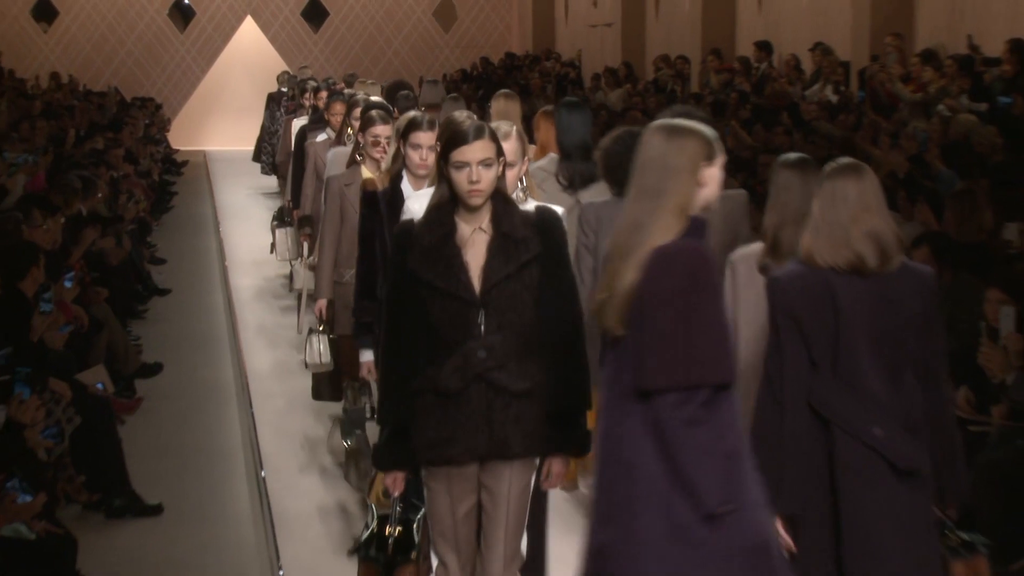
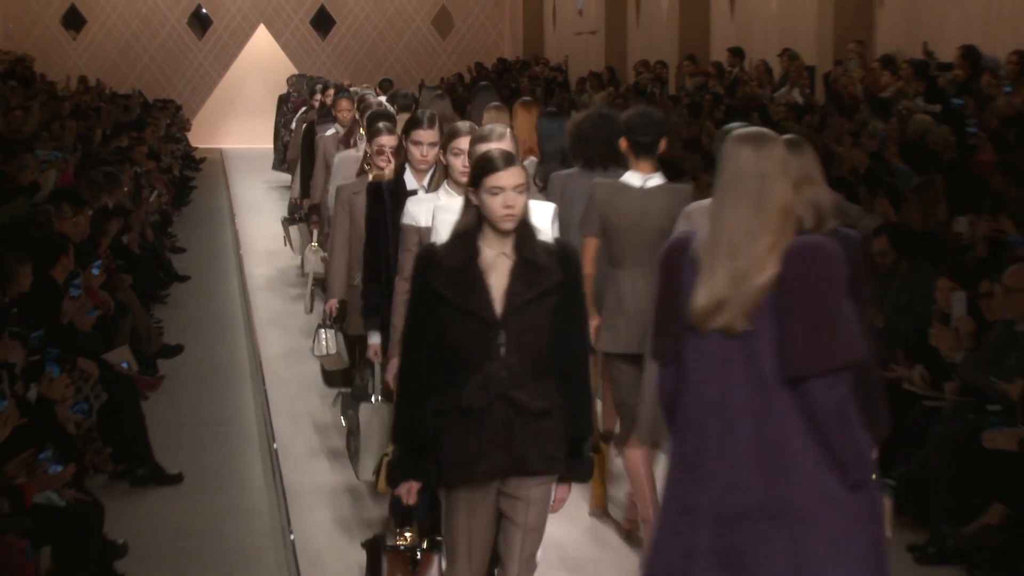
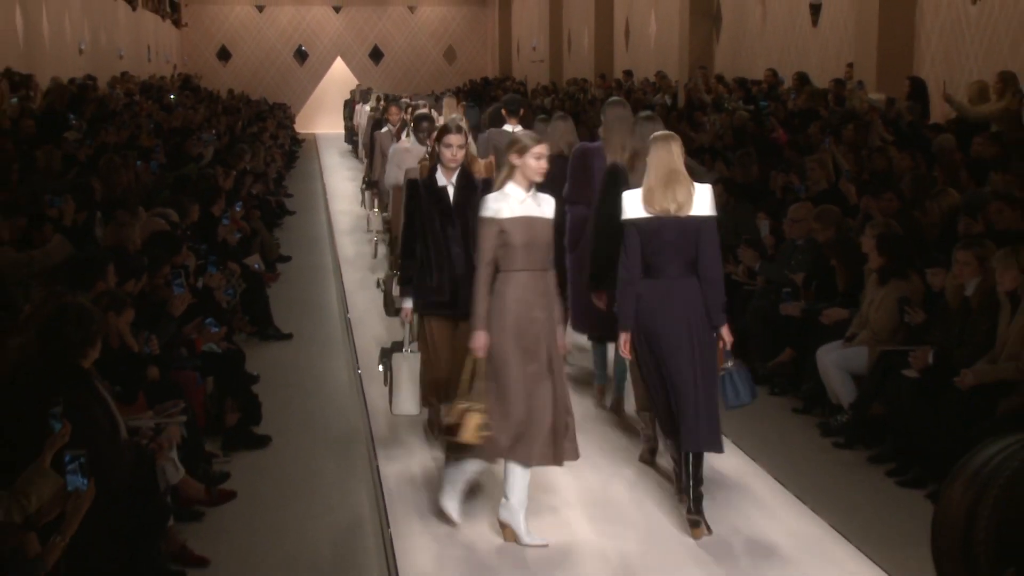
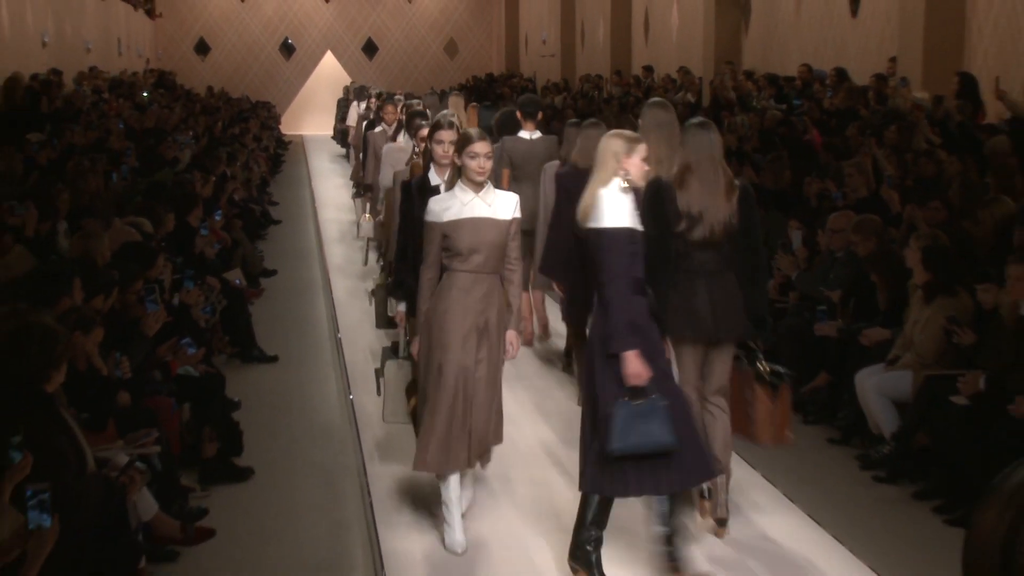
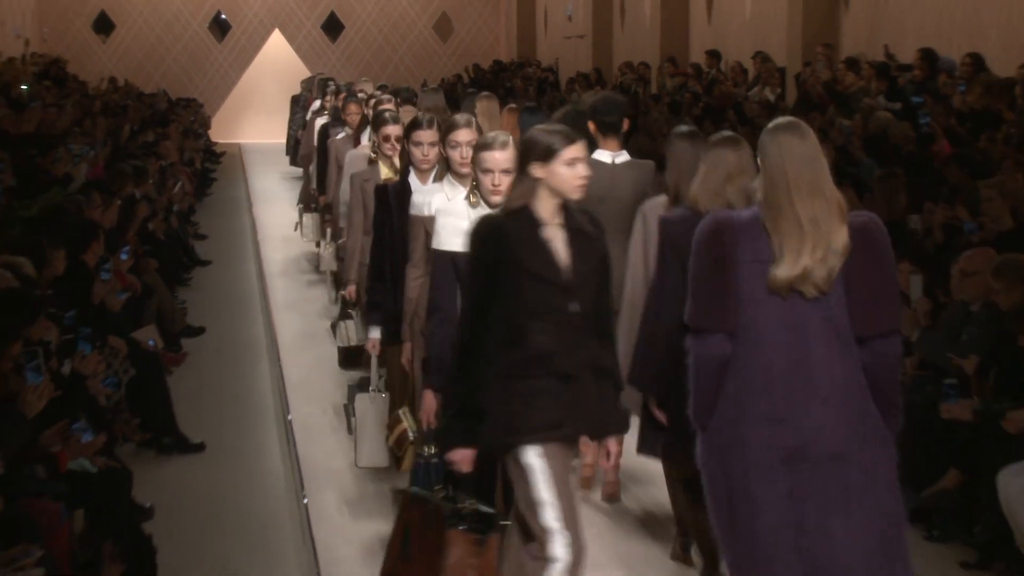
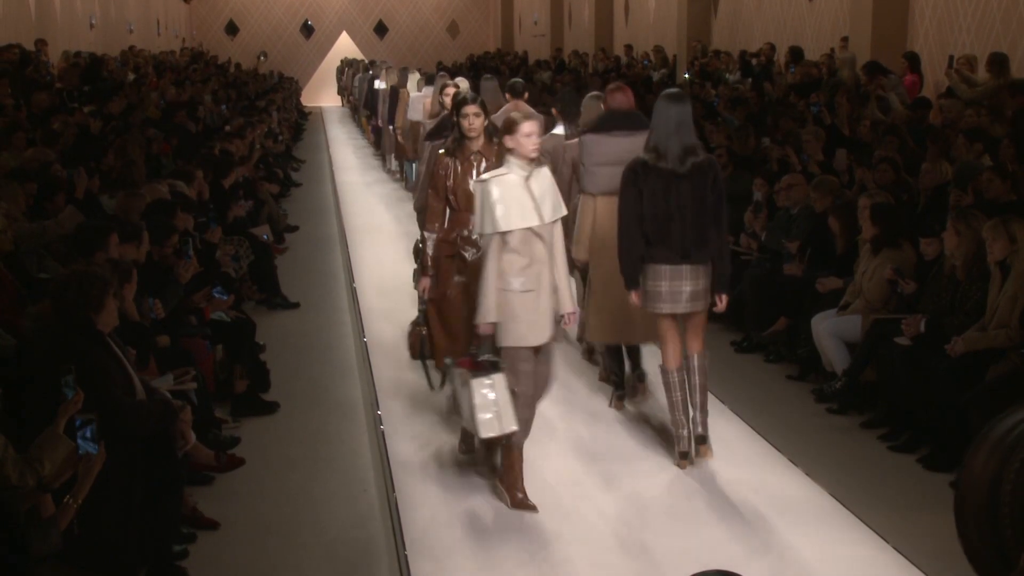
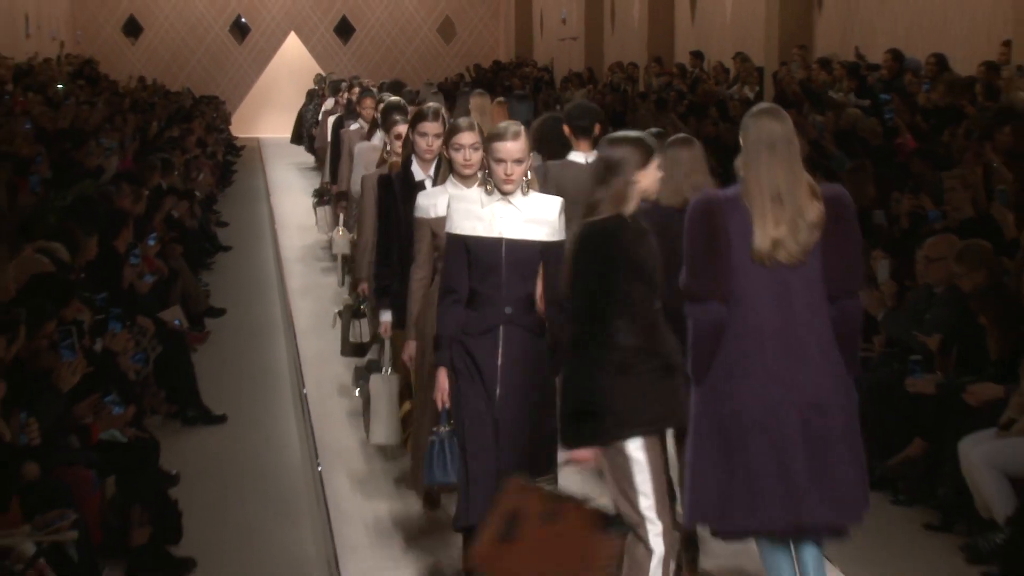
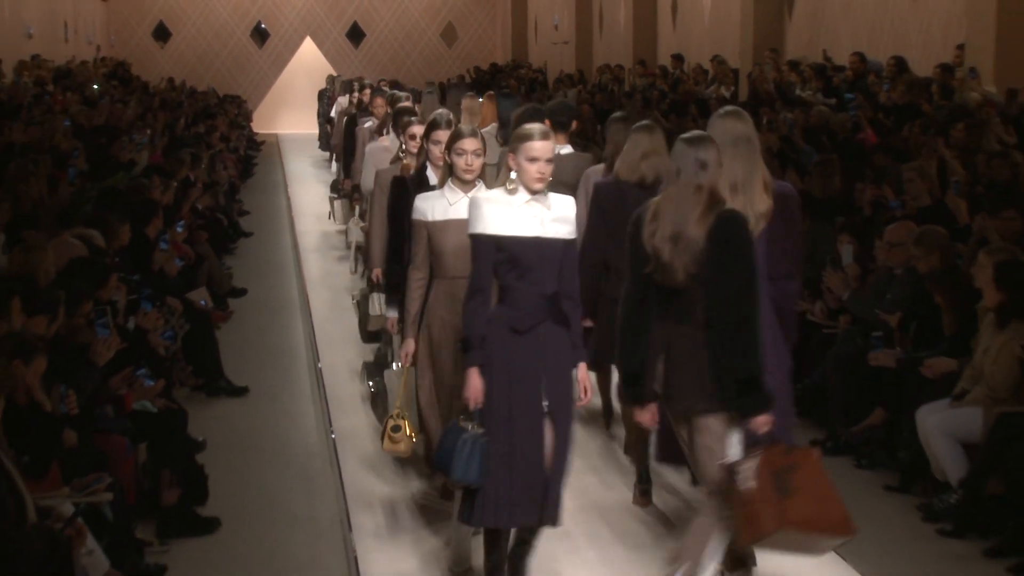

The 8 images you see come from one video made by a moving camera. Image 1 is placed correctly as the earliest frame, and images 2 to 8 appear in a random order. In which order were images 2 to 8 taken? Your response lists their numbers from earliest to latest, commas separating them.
2, 5, 7, 8, 4, 3, 6
